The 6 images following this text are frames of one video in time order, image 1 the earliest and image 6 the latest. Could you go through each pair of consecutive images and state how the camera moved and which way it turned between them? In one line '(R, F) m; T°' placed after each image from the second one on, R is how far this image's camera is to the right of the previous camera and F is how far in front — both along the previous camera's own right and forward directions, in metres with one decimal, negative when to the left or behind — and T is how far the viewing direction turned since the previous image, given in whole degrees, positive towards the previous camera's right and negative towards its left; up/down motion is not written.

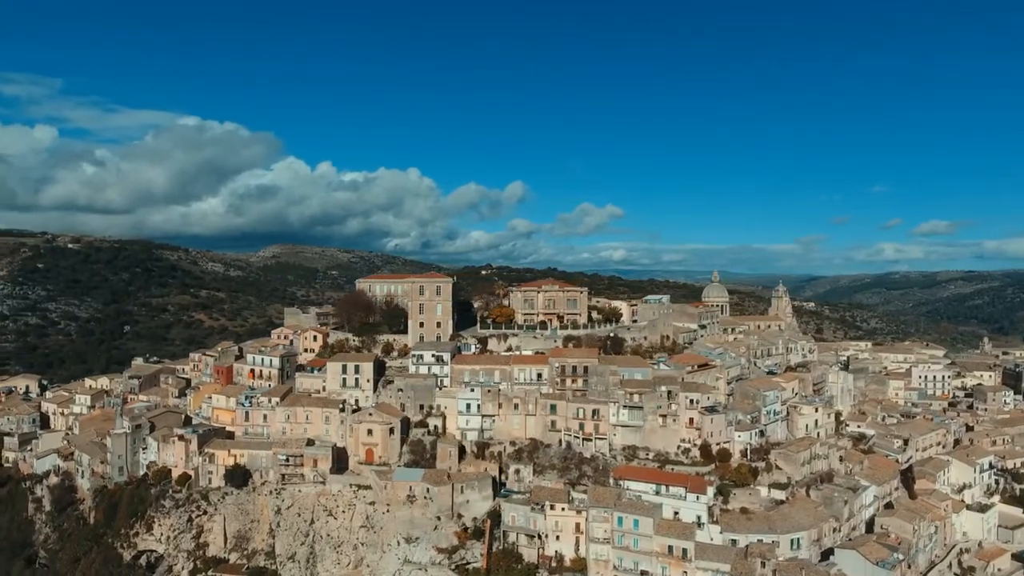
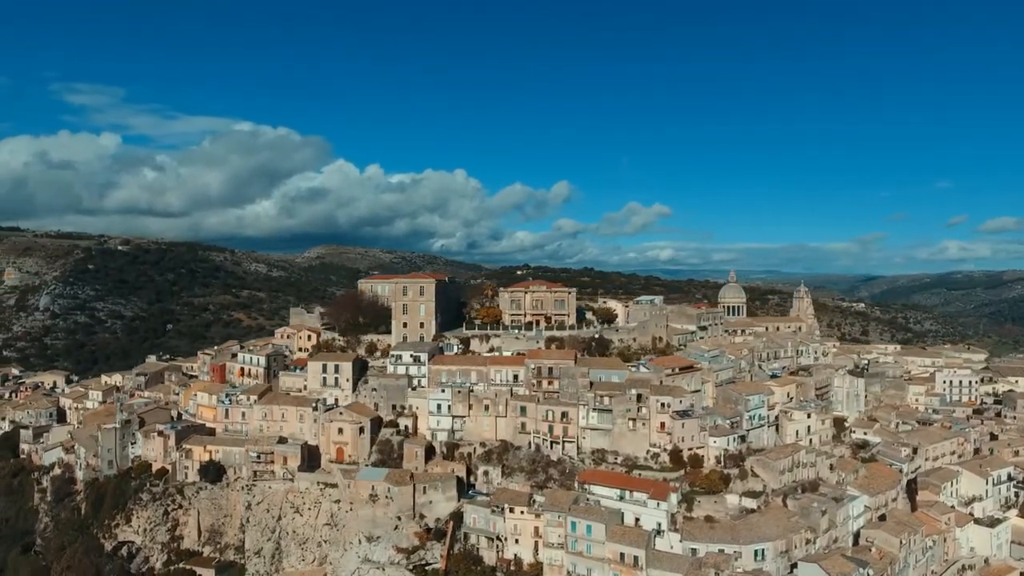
(+4.8, +0.4) m; -5°
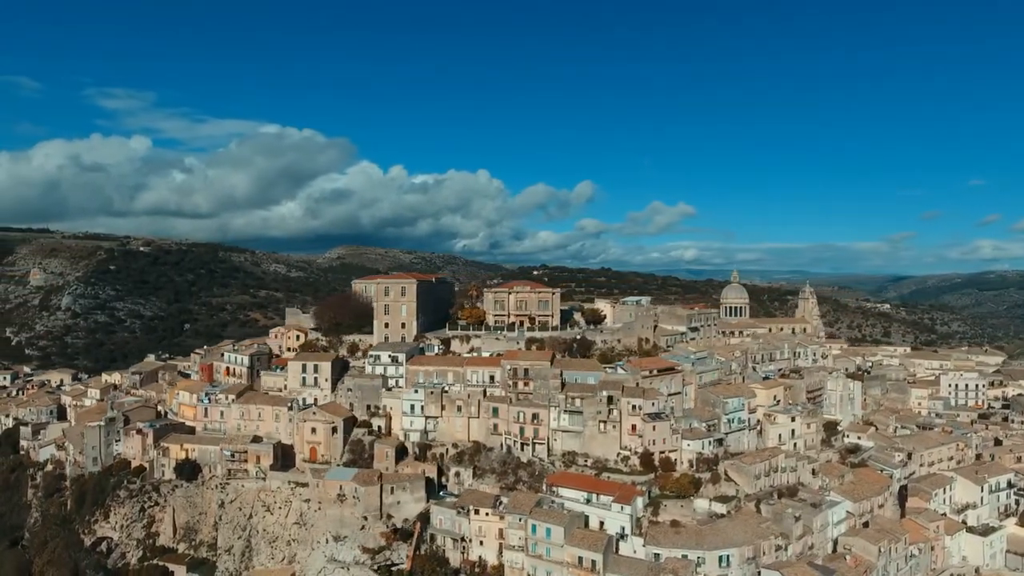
(+3.2, +0.2) m; -3°
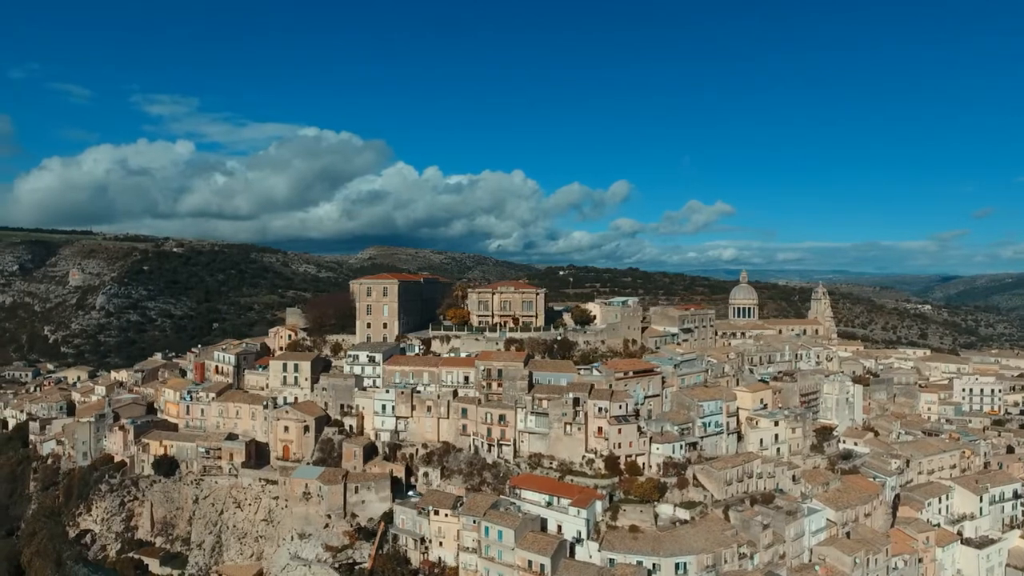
(+4.1, +0.3) m; -4°
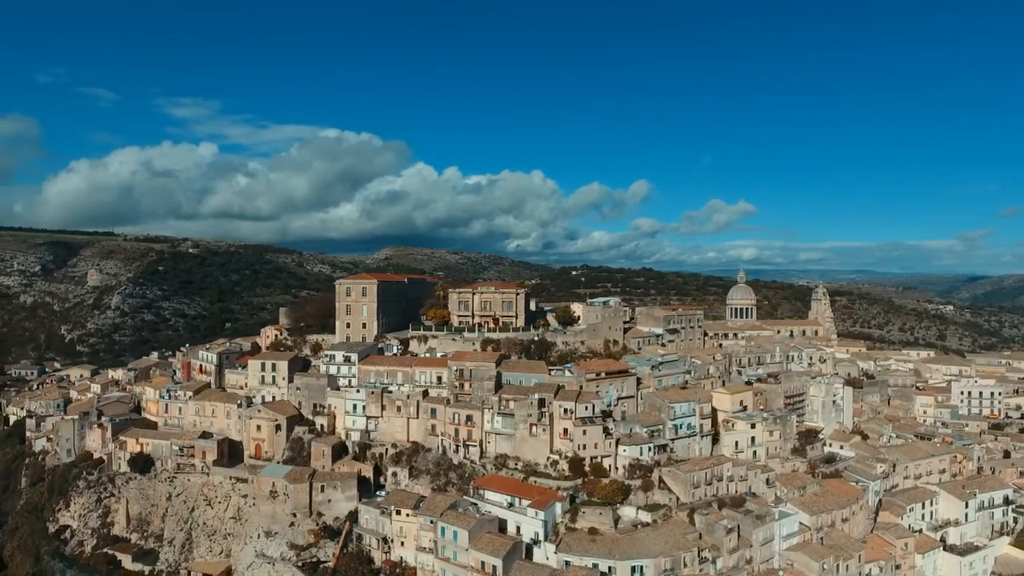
(+3.1, +0.2) m; -2°
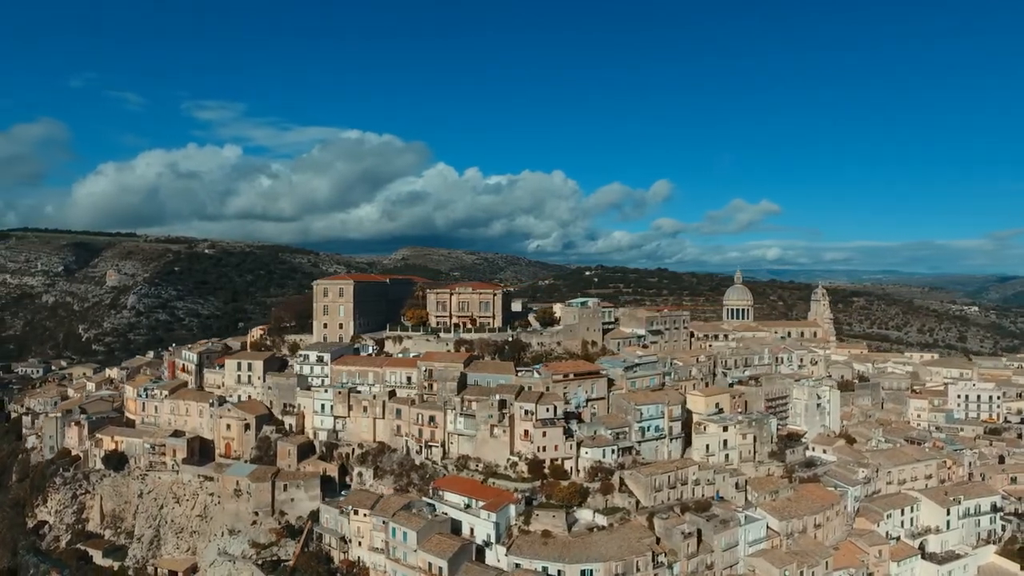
(+3.4, +0.3) m; -2°
